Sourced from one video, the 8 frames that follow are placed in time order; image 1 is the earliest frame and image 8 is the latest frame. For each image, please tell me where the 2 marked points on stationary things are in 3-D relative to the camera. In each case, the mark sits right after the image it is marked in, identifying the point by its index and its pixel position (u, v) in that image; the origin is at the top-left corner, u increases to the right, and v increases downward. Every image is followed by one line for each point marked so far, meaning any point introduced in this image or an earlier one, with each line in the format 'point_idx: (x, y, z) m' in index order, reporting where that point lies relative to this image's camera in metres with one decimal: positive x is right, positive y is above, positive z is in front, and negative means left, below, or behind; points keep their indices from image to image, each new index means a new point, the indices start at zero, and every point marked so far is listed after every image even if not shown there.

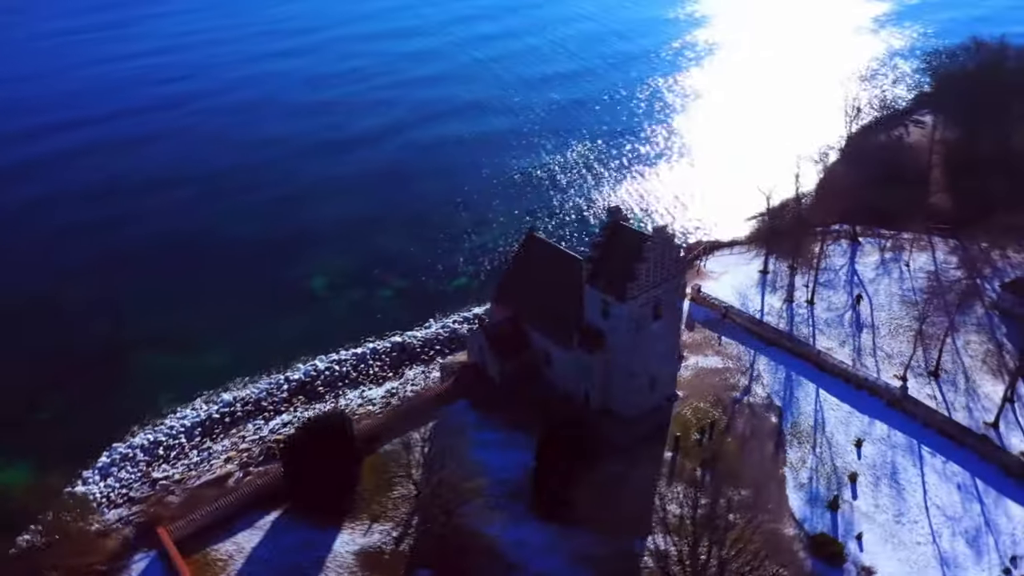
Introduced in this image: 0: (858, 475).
0: (+7.4, -3.9, +17.7) m
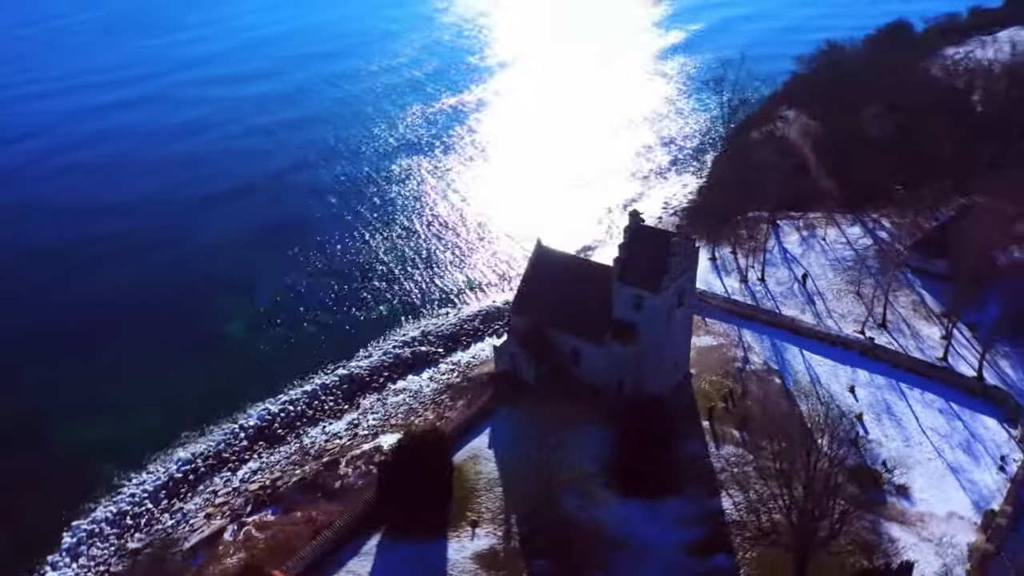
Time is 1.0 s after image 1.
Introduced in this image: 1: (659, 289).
0: (+8.8, -3.1, +20.9) m
1: (+3.6, 0.0, +19.9) m
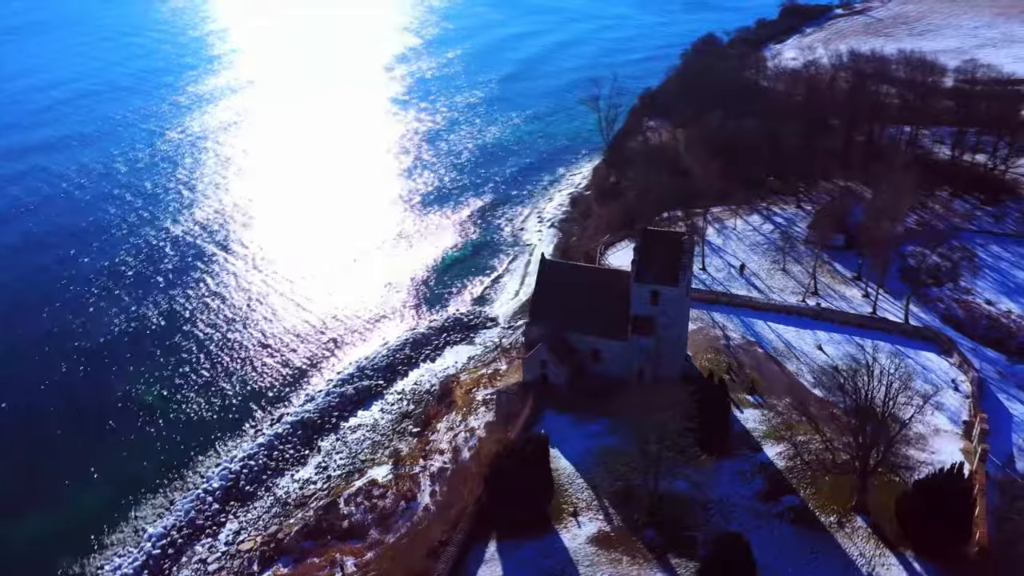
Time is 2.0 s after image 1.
0: (+9.7, -2.3, +24.9) m
1: (+4.6, +0.2, +22.8) m
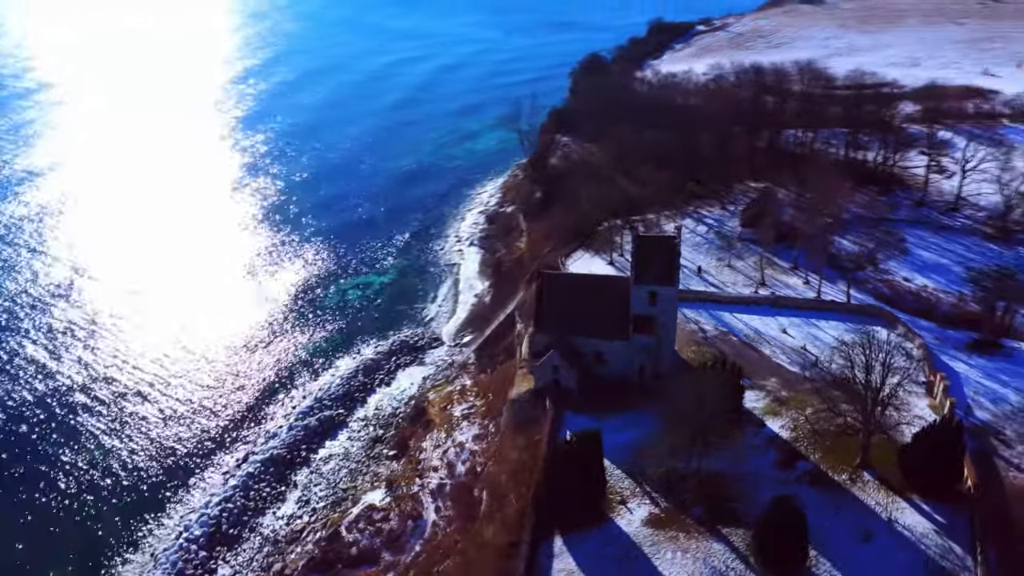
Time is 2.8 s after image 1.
0: (+9.8, -1.9, +27.9) m
1: (+4.9, +0.2, +24.9) m
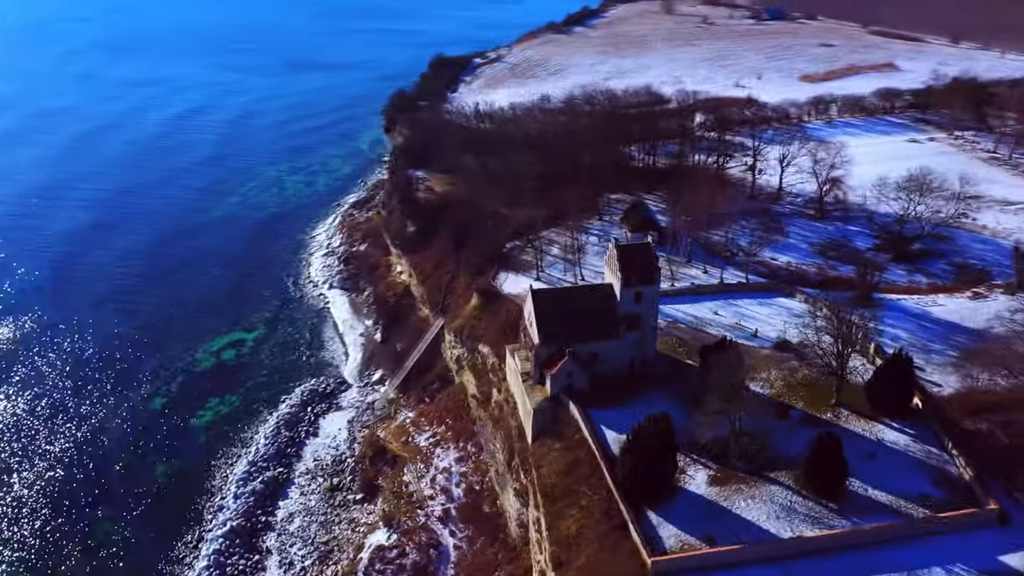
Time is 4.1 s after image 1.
0: (+9.0, -1.3, +33.1) m
1: (+5.0, +0.2, +28.7) m
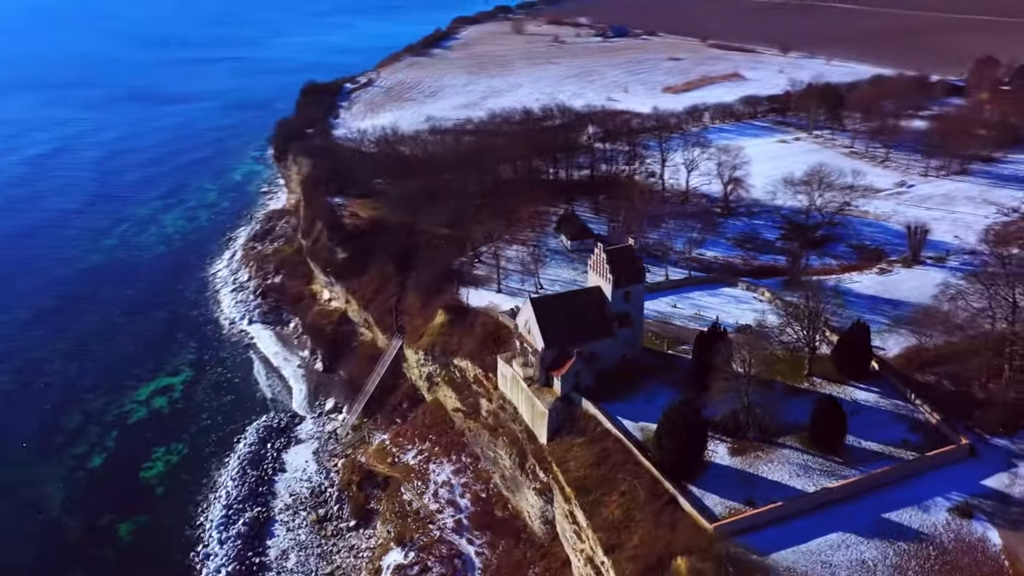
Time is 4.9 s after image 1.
0: (+8.1, -1.1, +36.2) m
1: (+4.9, +0.3, +31.2) m
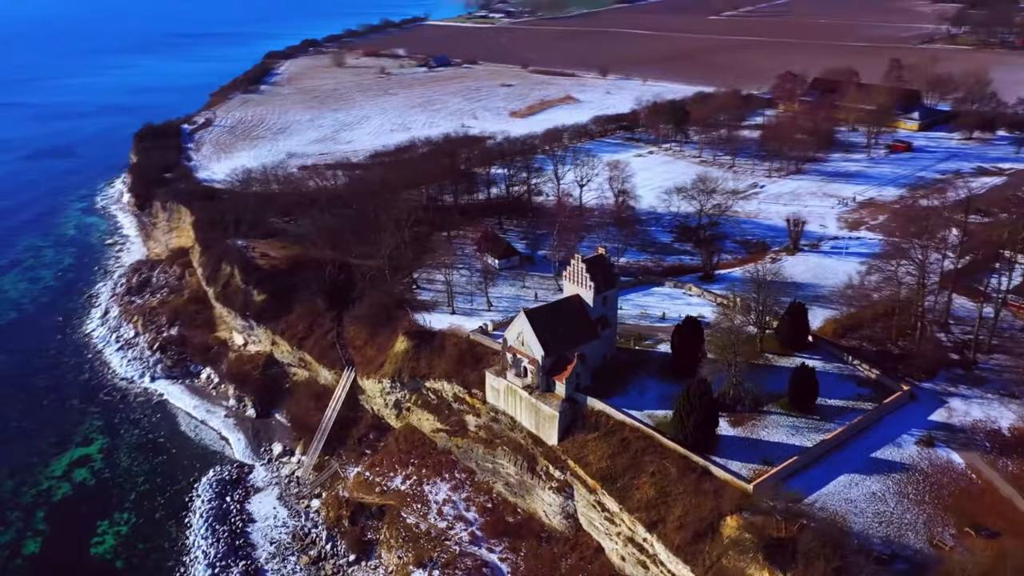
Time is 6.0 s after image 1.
0: (+6.3, -1.1, +40.0) m
1: (+4.3, +0.1, +34.4) m
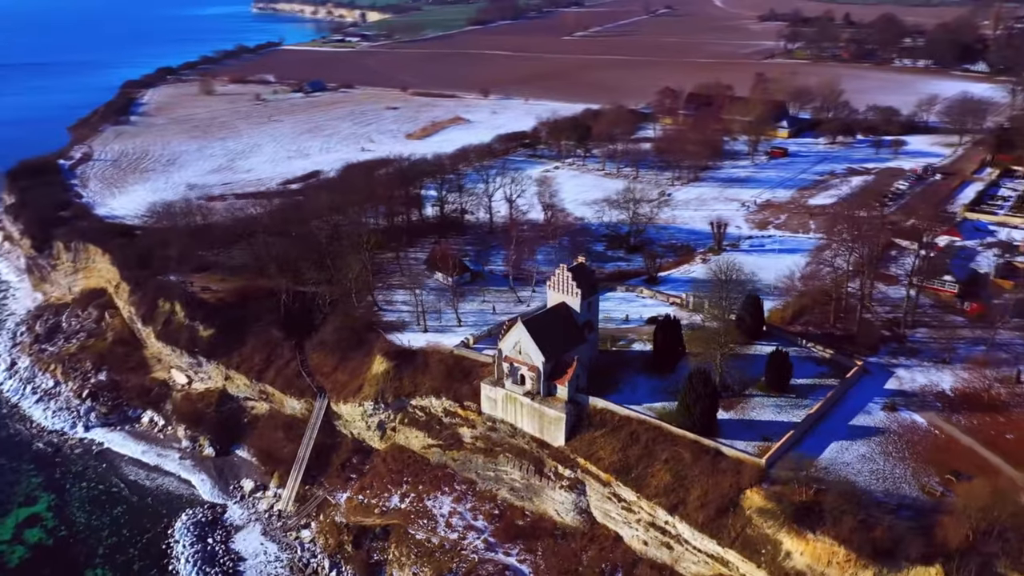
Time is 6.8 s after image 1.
0: (+4.8, -1.4, +42.5) m
1: (+3.8, -0.1, +36.6) m
